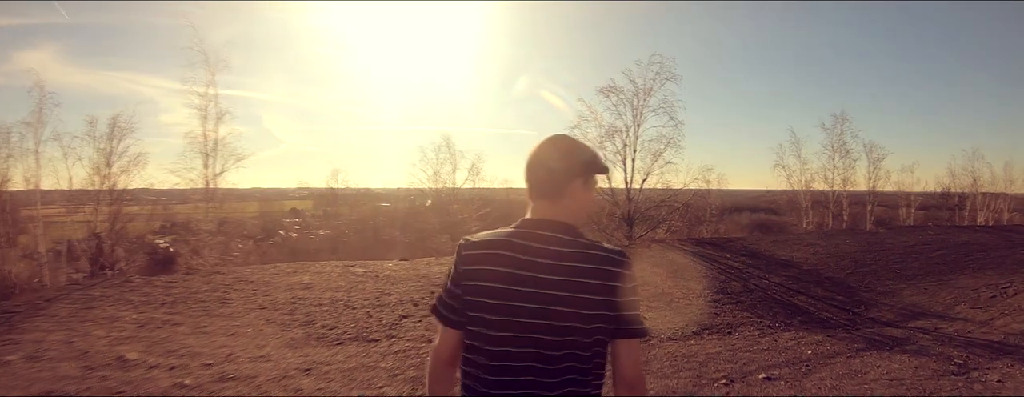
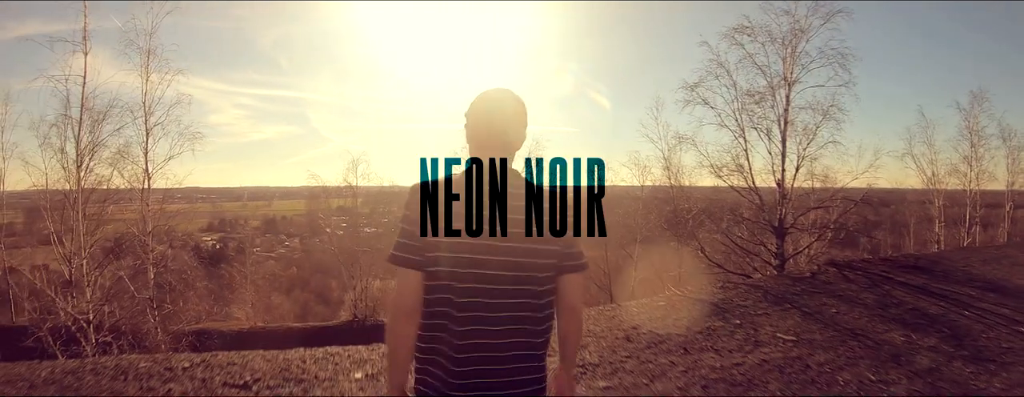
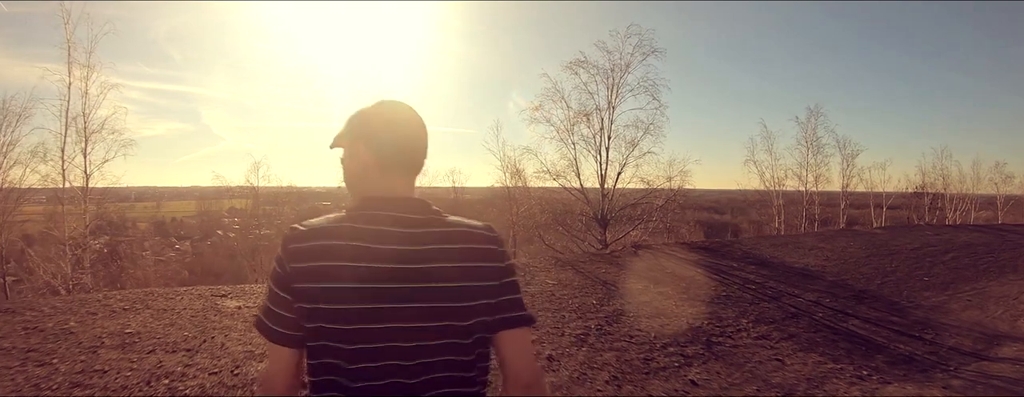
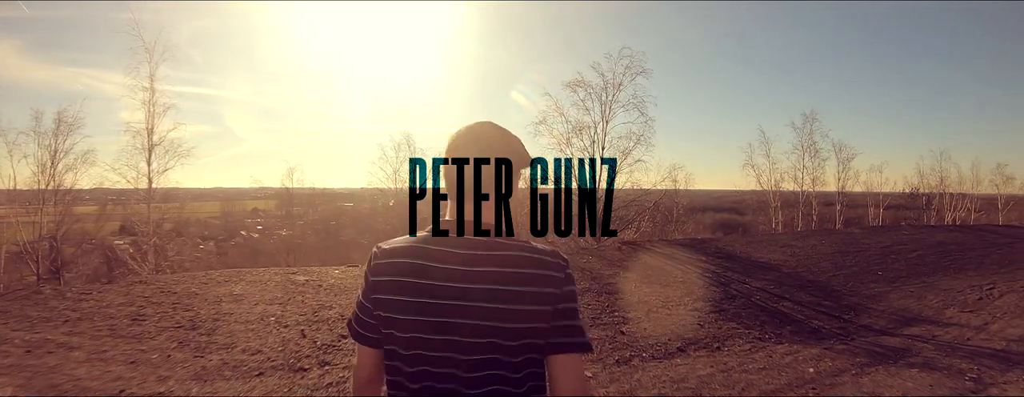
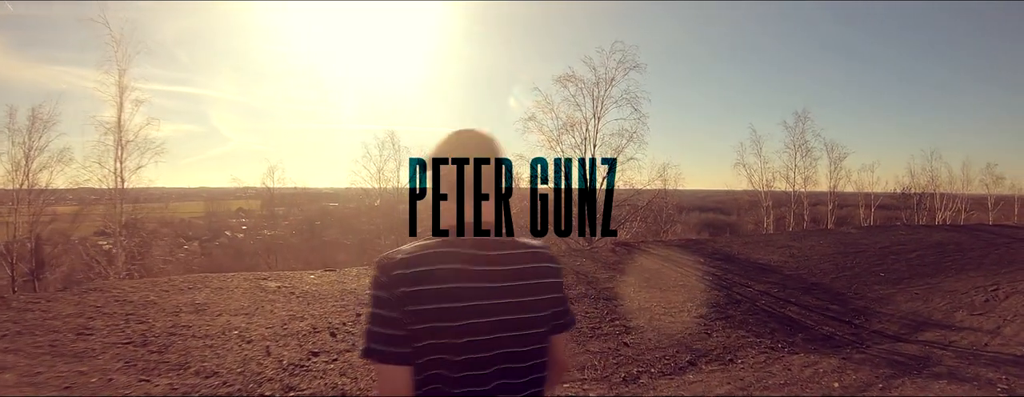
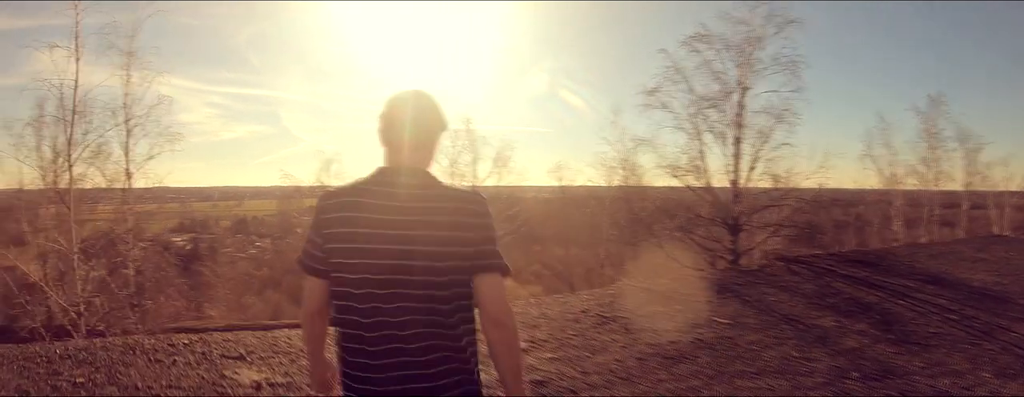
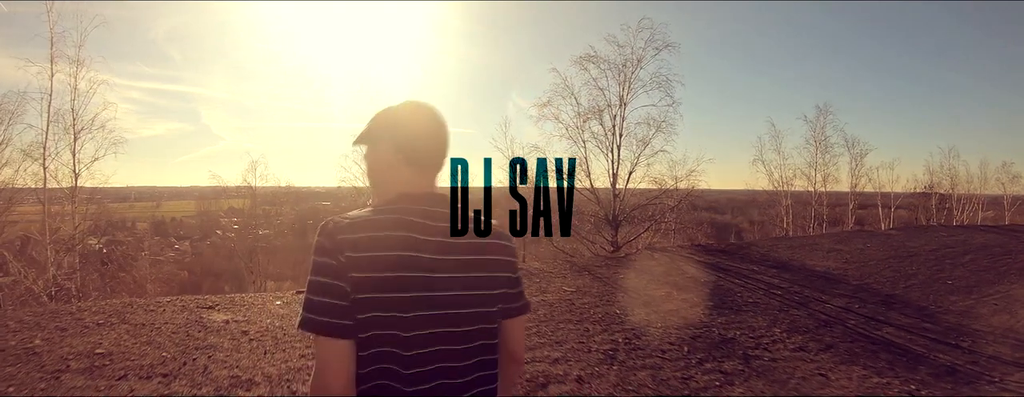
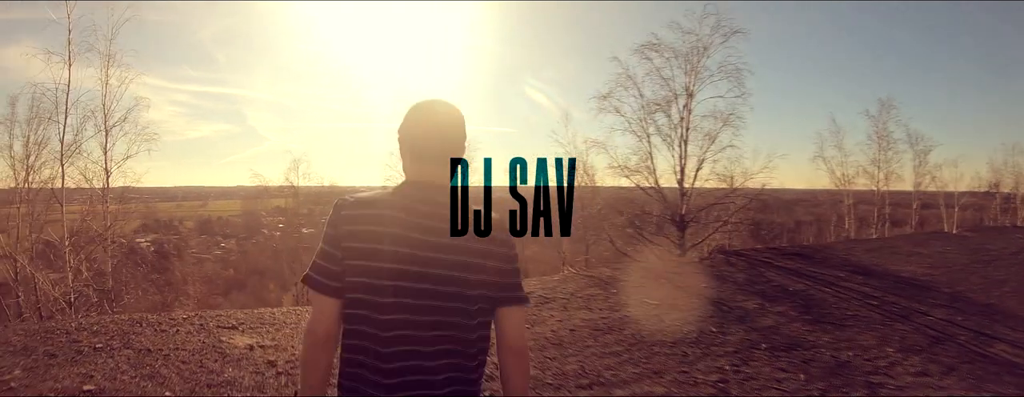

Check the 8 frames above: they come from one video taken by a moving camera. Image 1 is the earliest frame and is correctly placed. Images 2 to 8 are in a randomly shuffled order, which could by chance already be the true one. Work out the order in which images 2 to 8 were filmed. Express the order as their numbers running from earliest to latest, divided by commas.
4, 5, 3, 7, 8, 6, 2
